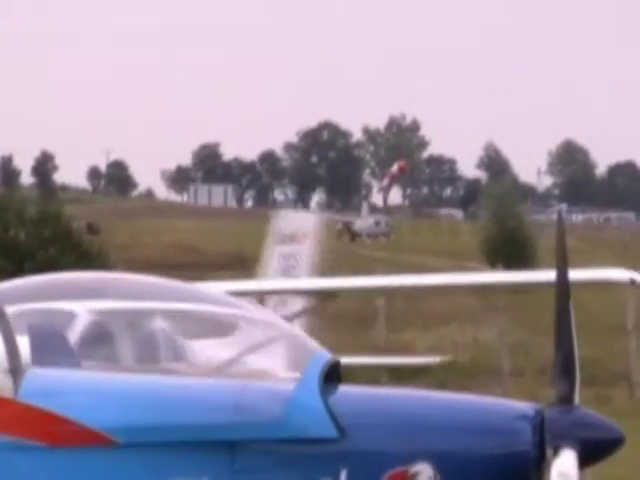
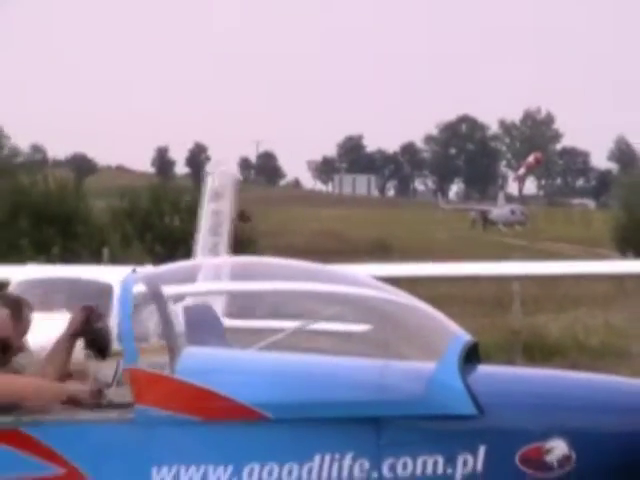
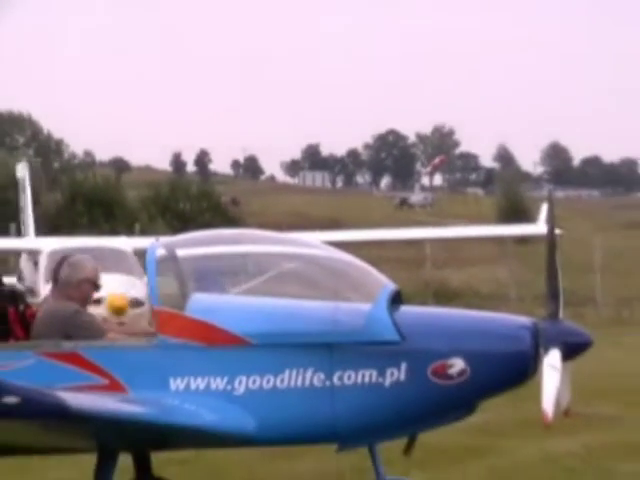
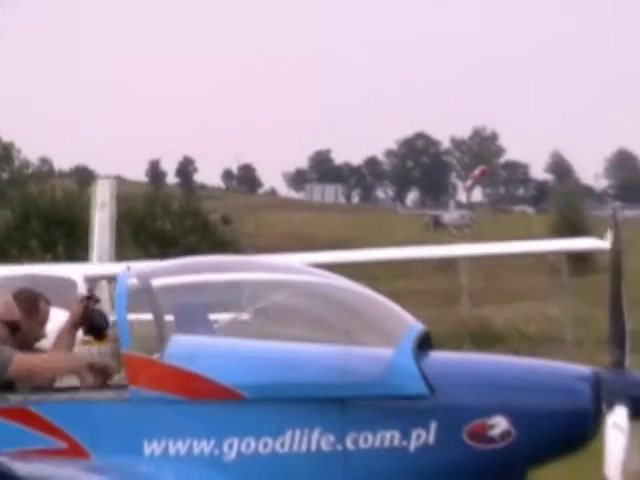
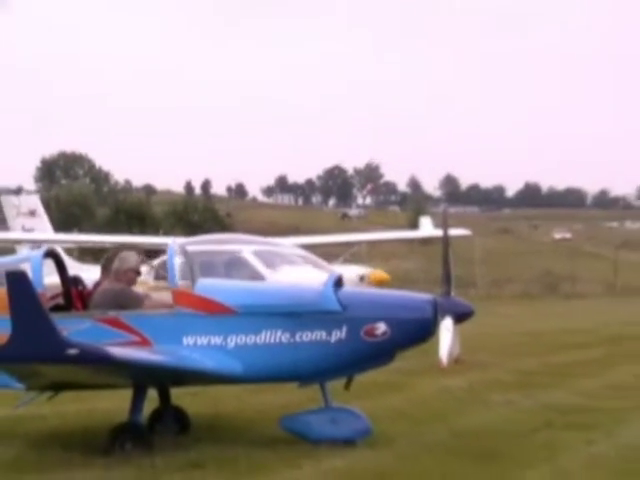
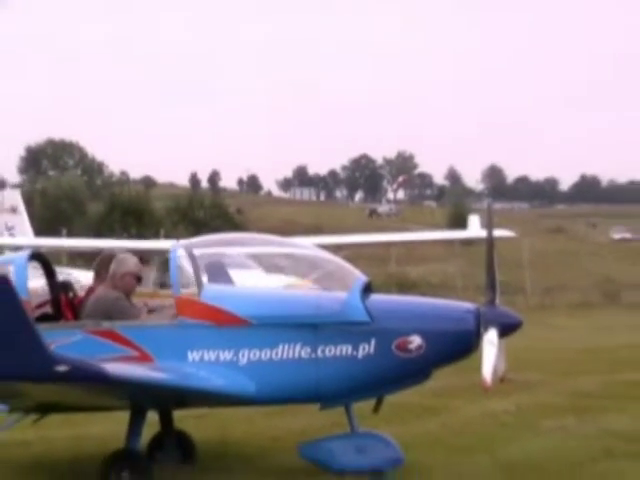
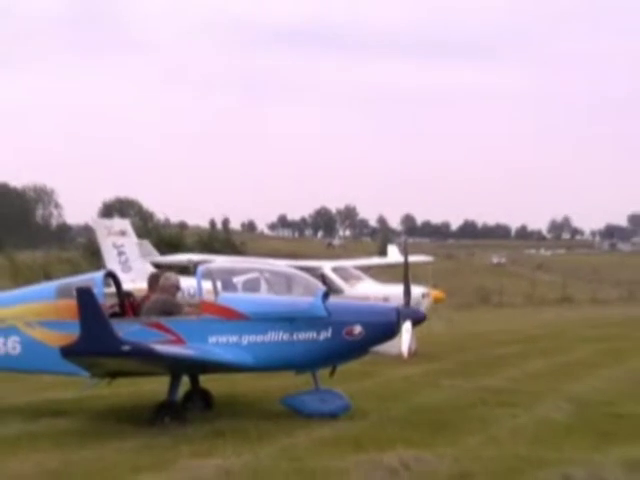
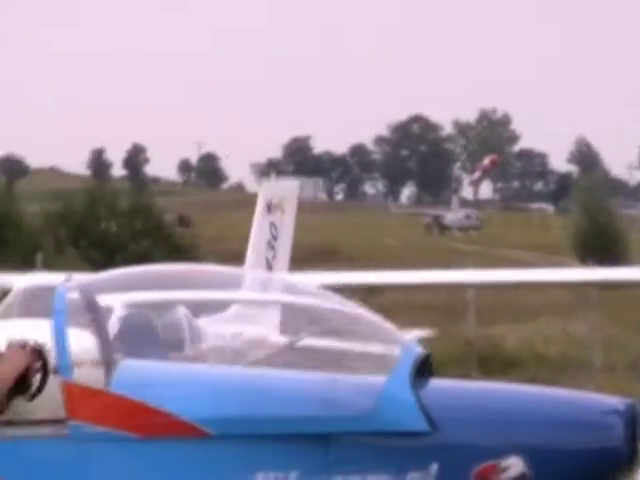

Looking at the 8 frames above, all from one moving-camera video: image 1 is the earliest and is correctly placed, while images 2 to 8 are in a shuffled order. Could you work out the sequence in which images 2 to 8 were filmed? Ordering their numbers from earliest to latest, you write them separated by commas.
8, 2, 4, 3, 6, 5, 7
